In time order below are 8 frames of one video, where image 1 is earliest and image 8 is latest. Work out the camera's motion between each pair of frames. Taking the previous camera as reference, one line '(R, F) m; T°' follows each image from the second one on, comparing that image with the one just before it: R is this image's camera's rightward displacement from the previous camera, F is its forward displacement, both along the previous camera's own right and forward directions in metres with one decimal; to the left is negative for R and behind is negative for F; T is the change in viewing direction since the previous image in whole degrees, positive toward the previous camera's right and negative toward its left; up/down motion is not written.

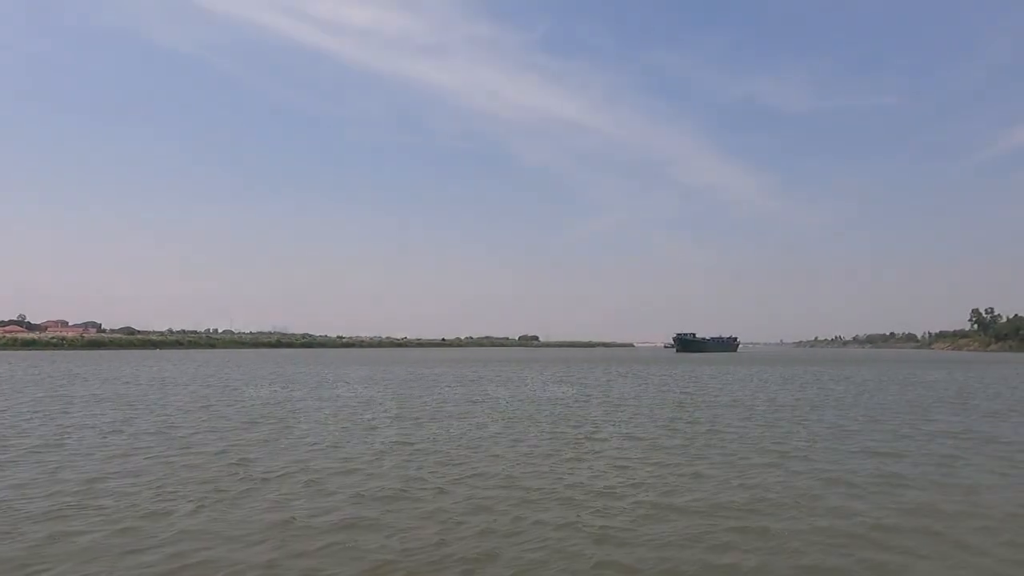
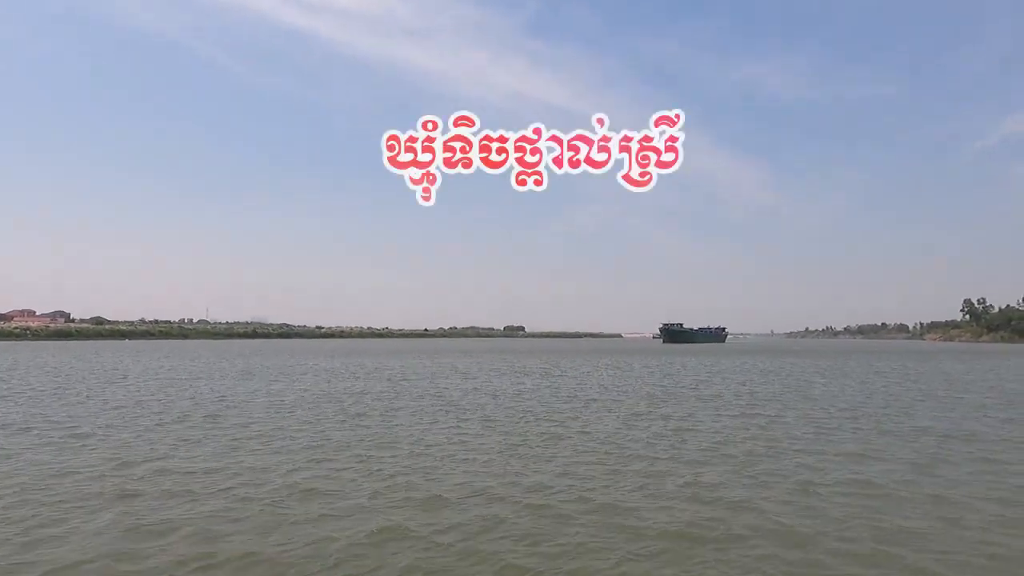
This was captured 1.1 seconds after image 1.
(+1.0, +2.8) m; +1°
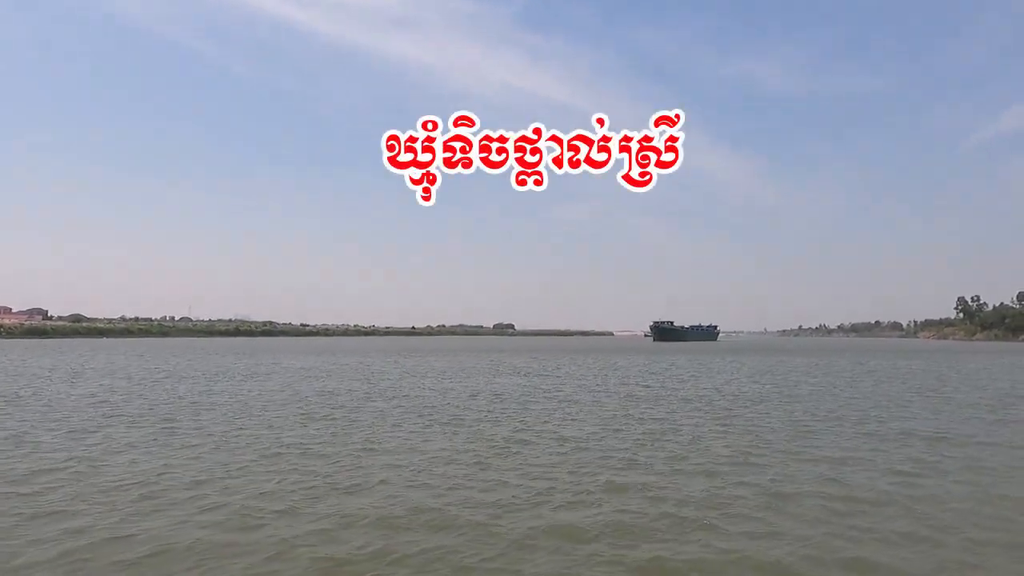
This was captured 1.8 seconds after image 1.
(+1.1, +1.1) m; 0°
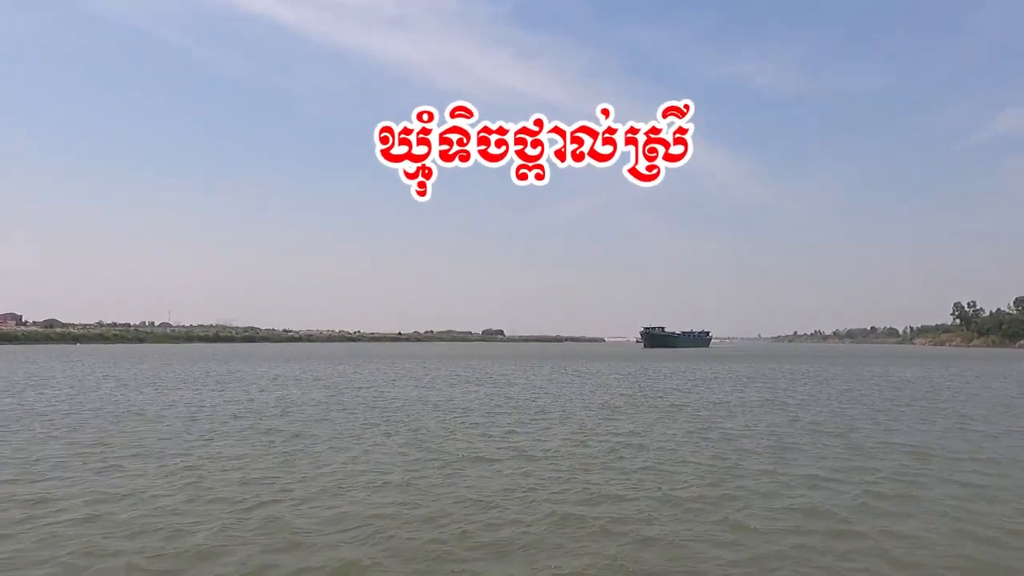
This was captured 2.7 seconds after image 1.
(+1.5, +1.6) m; 0°
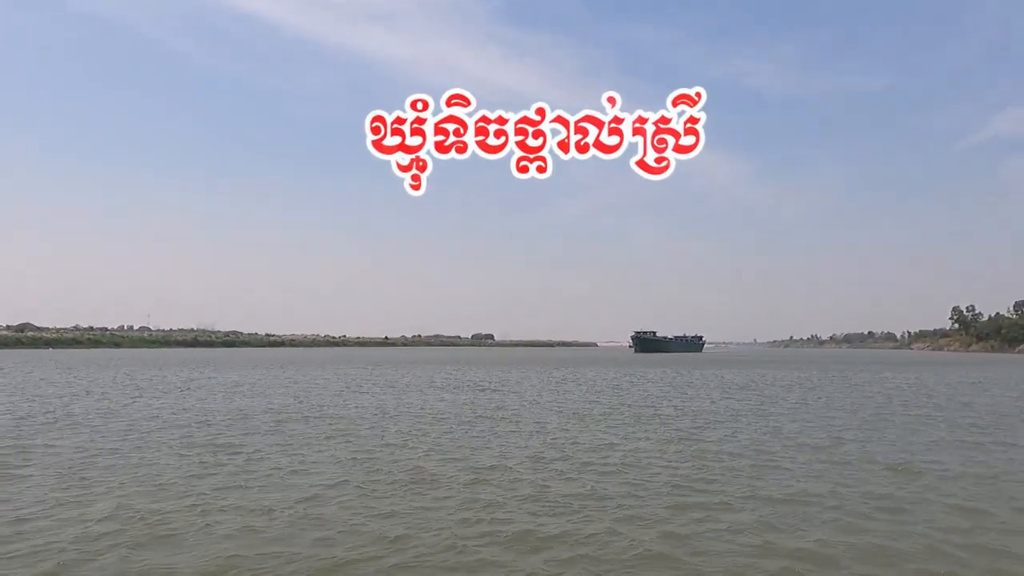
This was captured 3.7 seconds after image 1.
(+1.4, +1.8) m; 0°
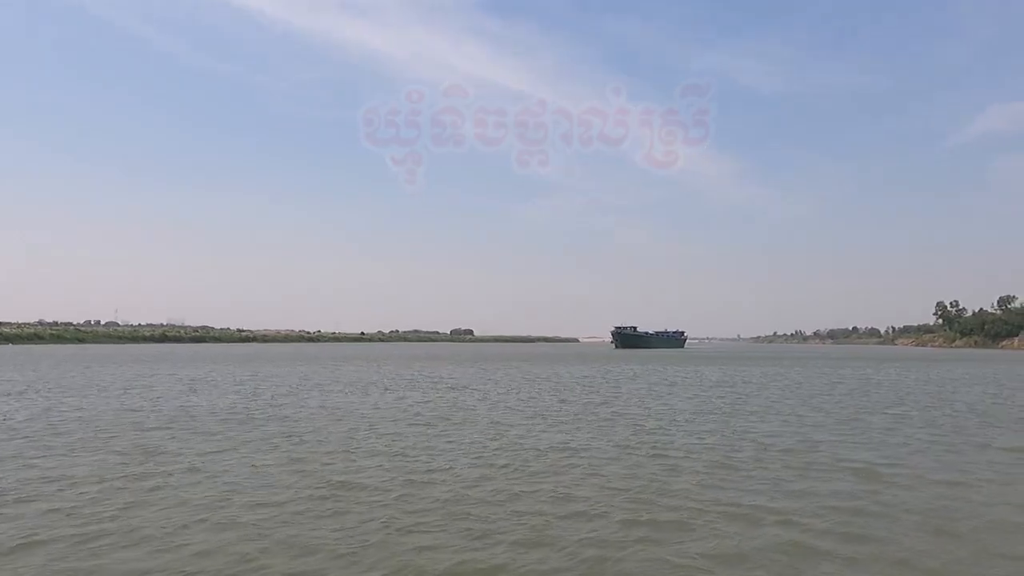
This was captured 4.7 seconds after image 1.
(+1.7, +1.4) m; +1°
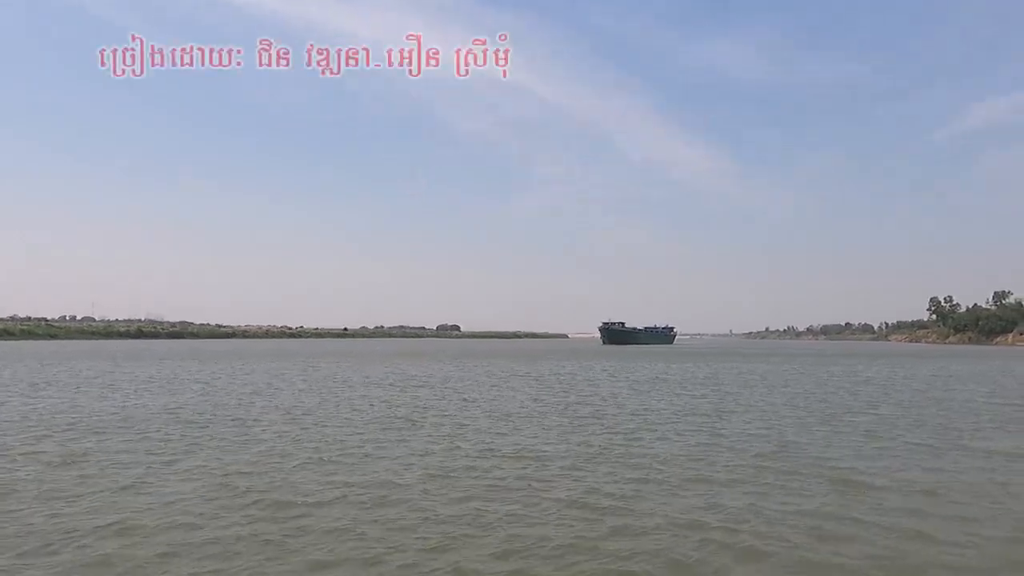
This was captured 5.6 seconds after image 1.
(+1.4, +1.5) m; 0°
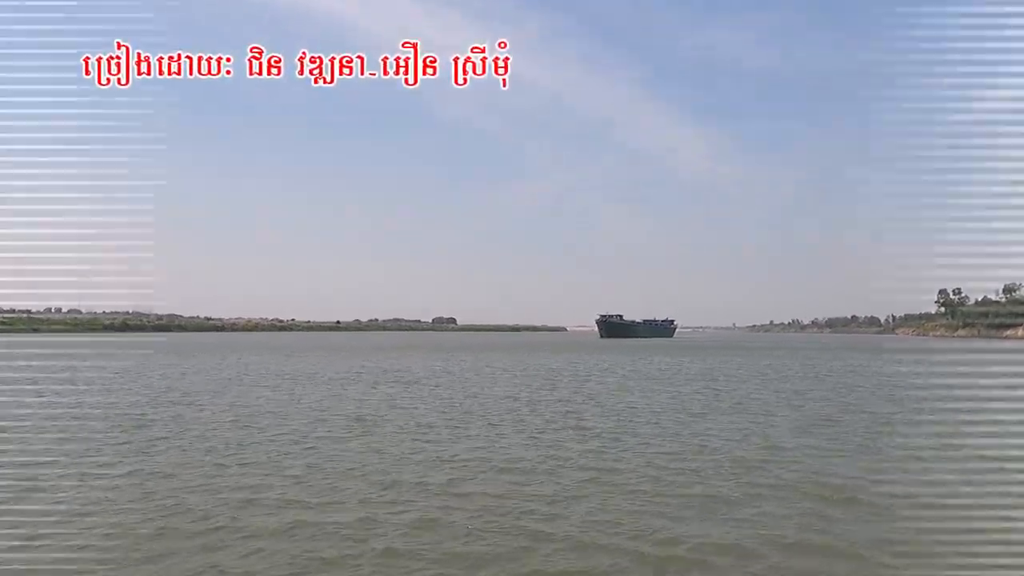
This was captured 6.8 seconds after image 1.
(+1.3, +1.7) m; -1°
